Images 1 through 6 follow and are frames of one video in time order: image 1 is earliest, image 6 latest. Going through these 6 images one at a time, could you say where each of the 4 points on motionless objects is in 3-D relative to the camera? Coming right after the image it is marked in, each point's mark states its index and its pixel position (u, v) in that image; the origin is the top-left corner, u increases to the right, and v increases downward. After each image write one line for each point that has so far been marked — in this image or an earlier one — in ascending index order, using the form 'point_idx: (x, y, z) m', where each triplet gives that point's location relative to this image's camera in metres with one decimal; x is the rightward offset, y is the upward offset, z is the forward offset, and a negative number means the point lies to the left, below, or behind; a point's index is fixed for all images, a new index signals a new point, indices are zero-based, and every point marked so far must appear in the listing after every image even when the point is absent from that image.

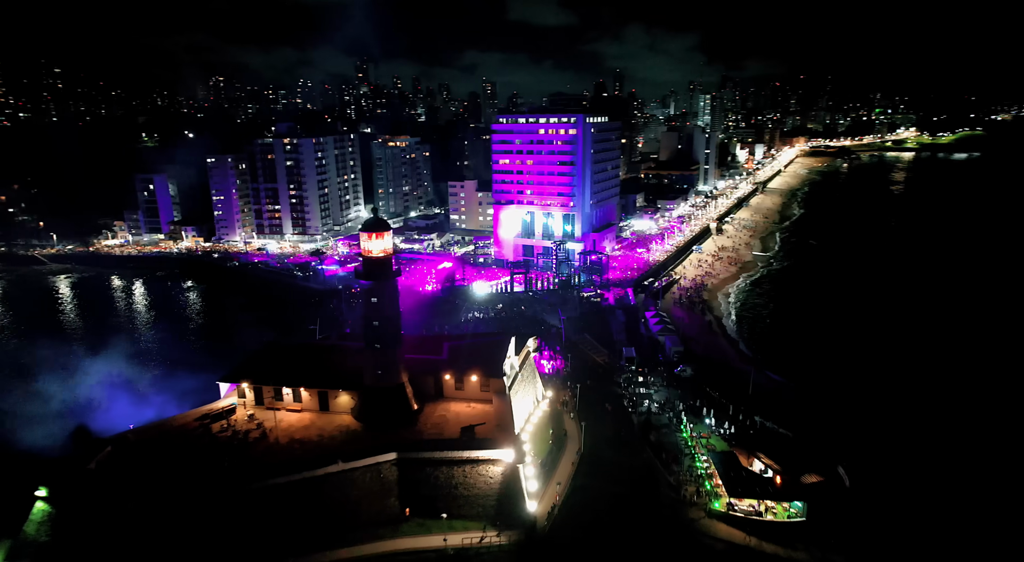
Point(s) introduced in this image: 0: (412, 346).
0: (-3.2, -2.1, +19.0) m
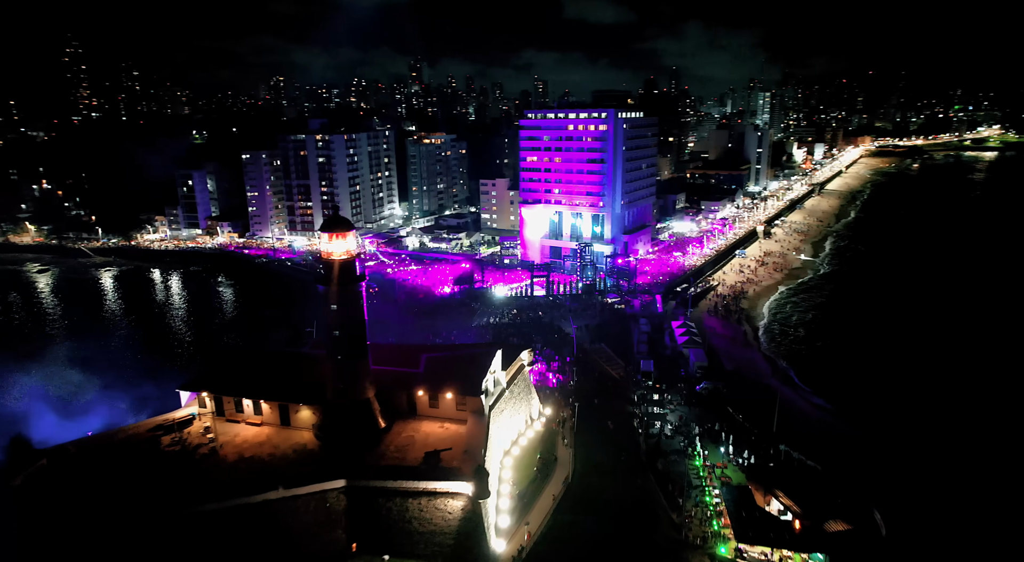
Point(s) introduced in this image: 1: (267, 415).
0: (-3.6, -2.2, +17.5) m
1: (-6.4, -3.5, +15.6) m
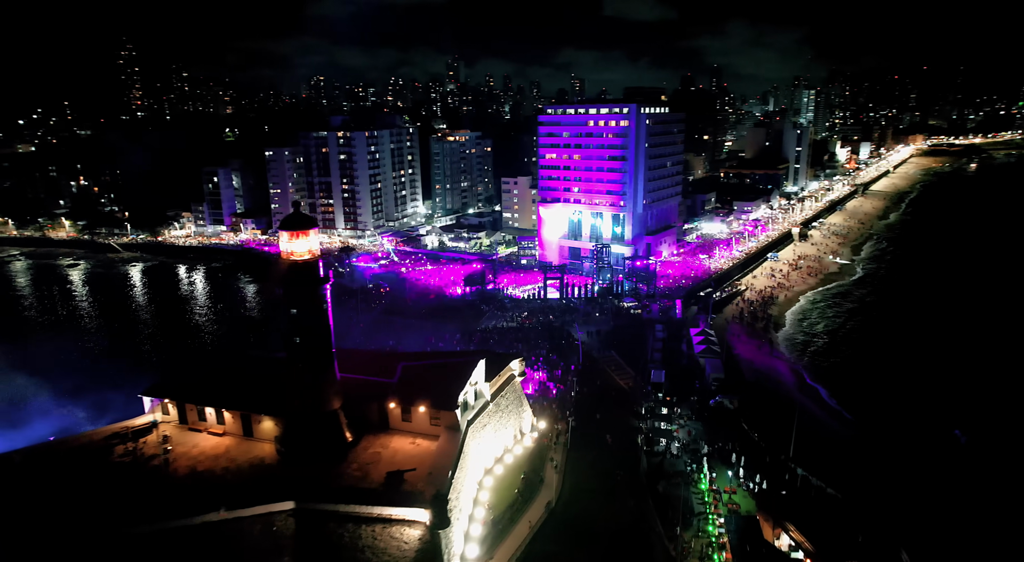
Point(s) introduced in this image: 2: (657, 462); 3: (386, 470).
0: (-4.1, -2.3, +16.3) m
1: (-6.9, -3.5, +14.6) m
2: (+4.5, -5.6, +18.4) m
3: (-2.9, -4.3, +13.5) m
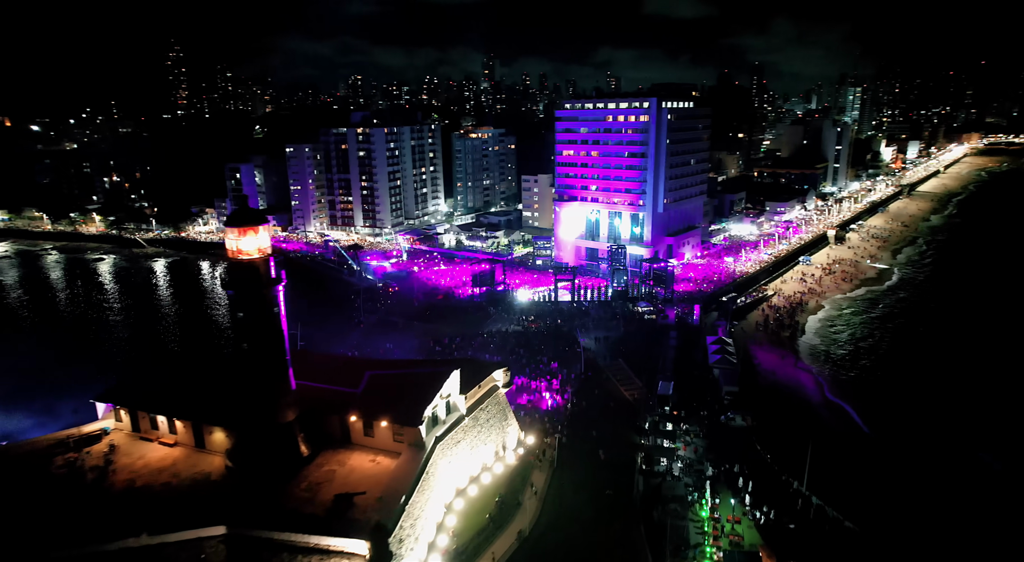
0: (-4.6, -2.3, +15.2) m
1: (-7.6, -3.5, +13.7) m
2: (+4.0, -5.8, +16.8) m
3: (-3.6, -4.4, +12.3) m
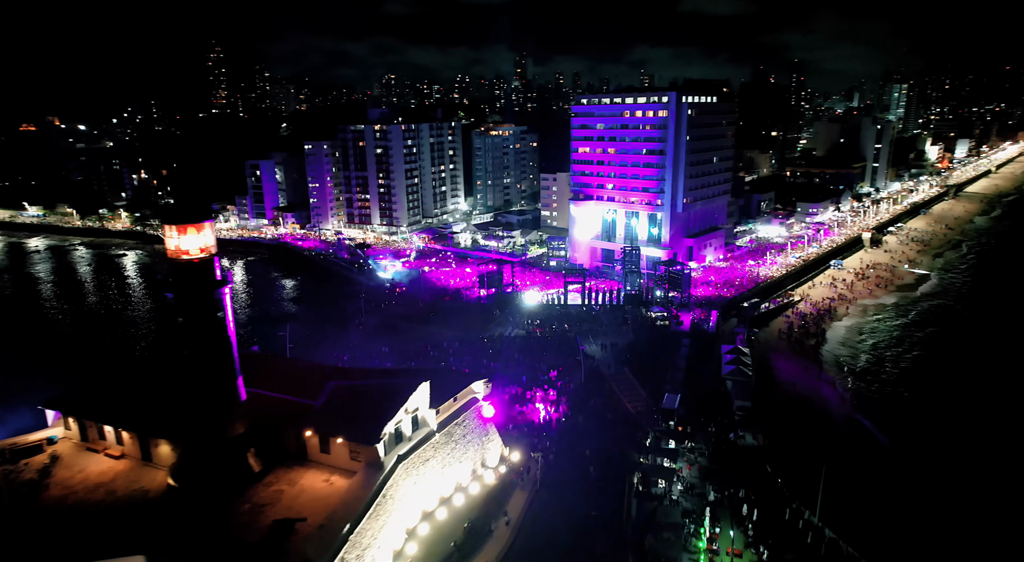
0: (-5.2, -2.4, +14.2) m
1: (-8.3, -3.6, +12.8) m
2: (+3.5, -5.9, +15.3) m
3: (-4.4, -4.4, +11.2) m
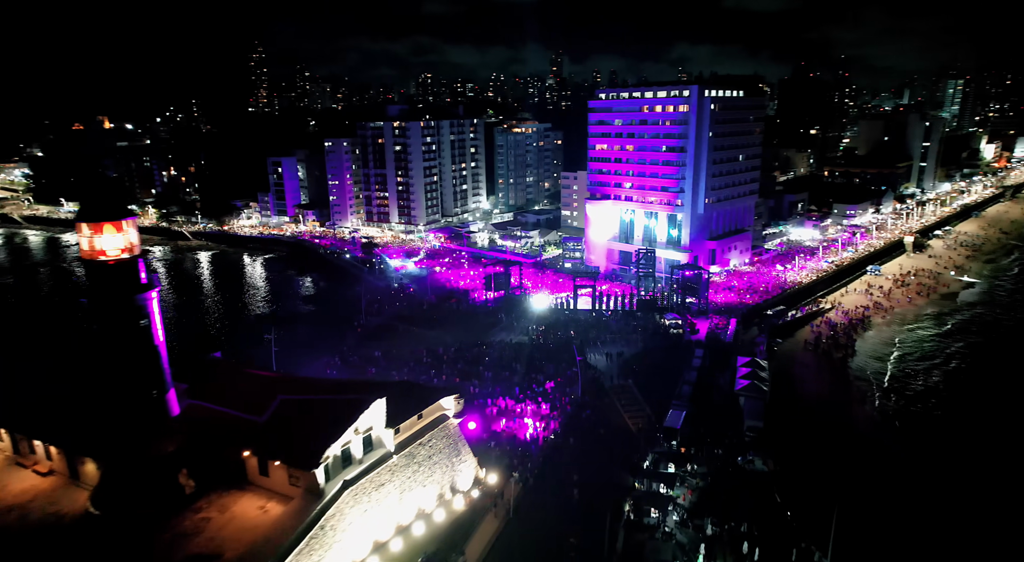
0: (-5.9, -2.5, +13.1) m
1: (-9.1, -3.6, +11.9) m
2: (+2.8, -6.1, +13.7) m
3: (-5.3, -4.5, +10.1) m
